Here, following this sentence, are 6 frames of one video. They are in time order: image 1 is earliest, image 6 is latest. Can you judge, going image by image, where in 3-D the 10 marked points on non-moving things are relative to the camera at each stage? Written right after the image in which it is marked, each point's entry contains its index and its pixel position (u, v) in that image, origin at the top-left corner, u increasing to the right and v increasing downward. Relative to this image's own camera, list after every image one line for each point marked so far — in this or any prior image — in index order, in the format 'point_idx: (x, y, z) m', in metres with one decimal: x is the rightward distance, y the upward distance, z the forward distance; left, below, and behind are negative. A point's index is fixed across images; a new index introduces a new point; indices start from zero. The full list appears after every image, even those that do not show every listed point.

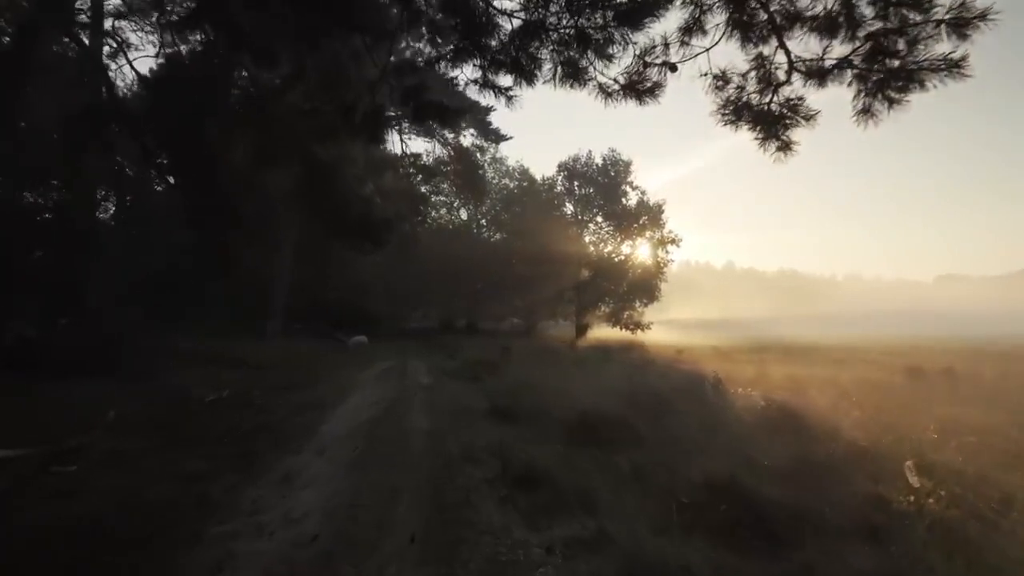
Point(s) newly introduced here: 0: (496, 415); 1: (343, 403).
0: (-0.3, -2.9, +17.1) m
1: (-4.2, -2.9, +19.5) m
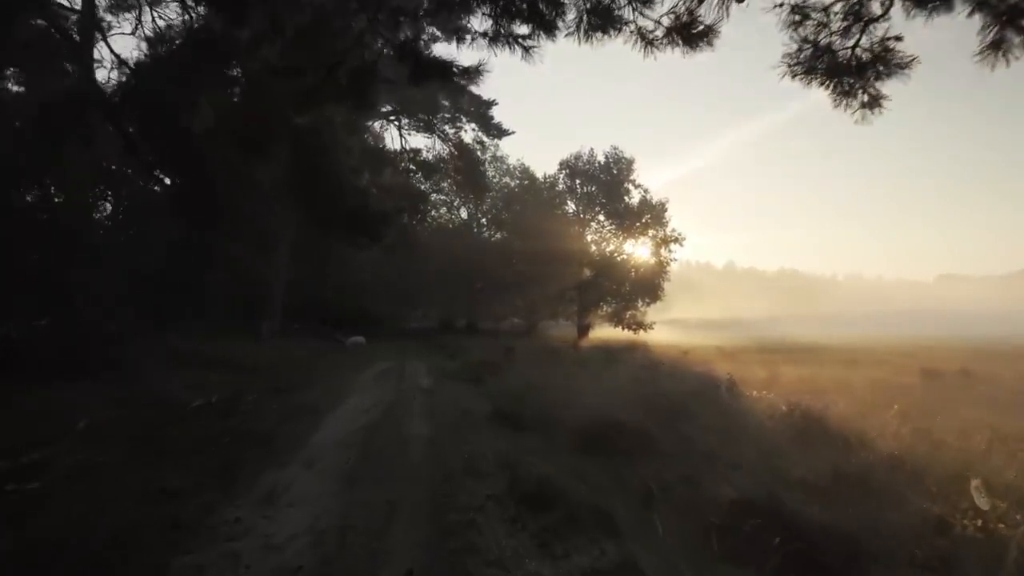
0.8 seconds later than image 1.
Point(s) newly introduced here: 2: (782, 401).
0: (-0.2, -2.9, +16.0) m
1: (-4.1, -2.9, +18.5) m
2: (+6.7, -2.9, +19.2) m
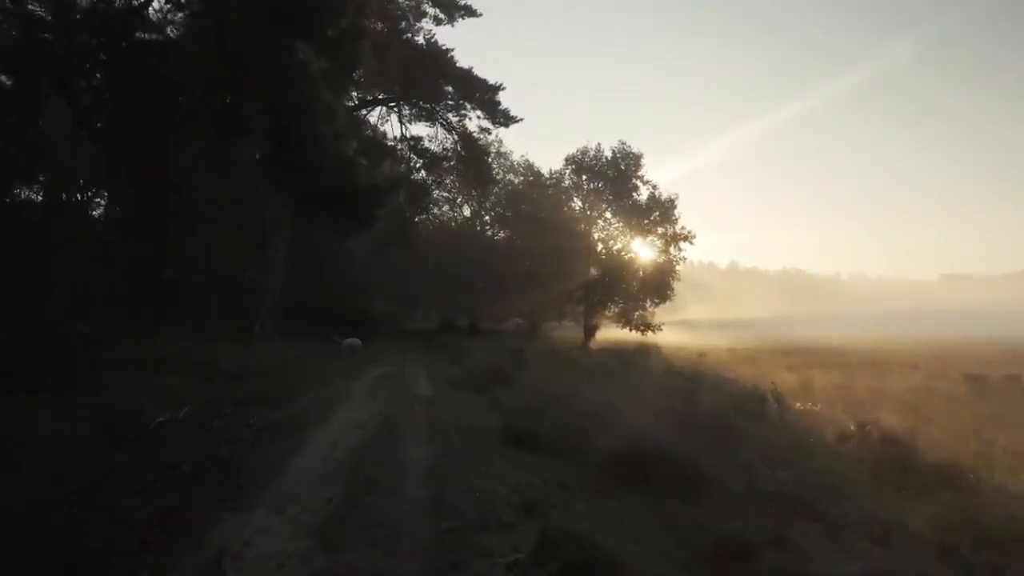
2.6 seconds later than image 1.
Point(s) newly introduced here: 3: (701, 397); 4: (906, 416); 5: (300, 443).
0: (+0.1, -2.8, +13.5) m
1: (-3.8, -2.8, +16.0) m
2: (+7.0, -2.9, +16.7) m
3: (+4.3, -2.6, +18.1) m
4: (+9.7, -3.2, +18.9) m
5: (-3.7, -2.7, +13.4) m
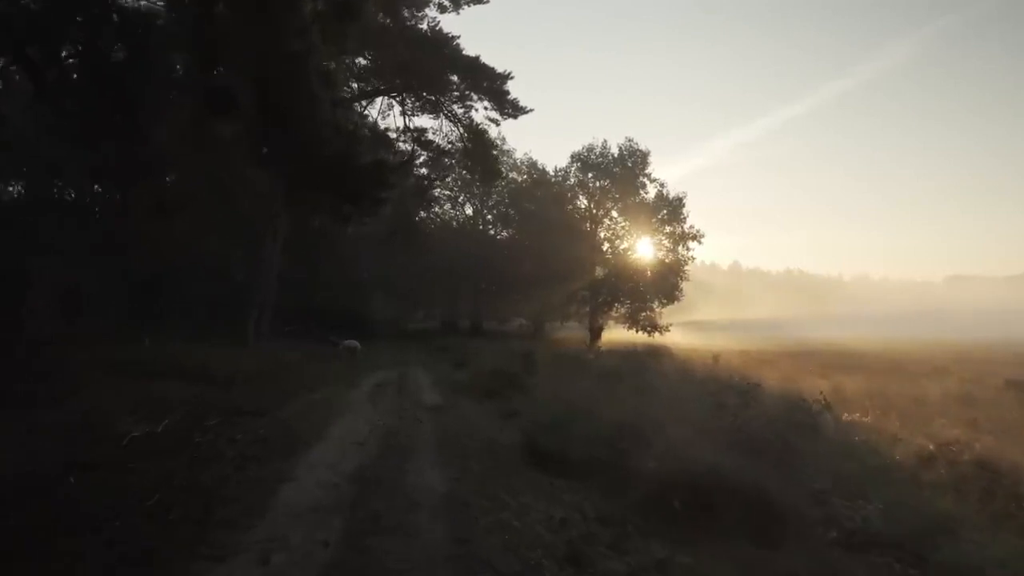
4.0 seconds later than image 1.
0: (+0.5, -2.8, +11.7) m
1: (-3.4, -2.8, +14.2) m
2: (+7.4, -2.8, +14.9) m
3: (+4.7, -2.6, +16.3) m
4: (+10.1, -3.1, +17.1) m
5: (-3.3, -2.7, +11.6) m
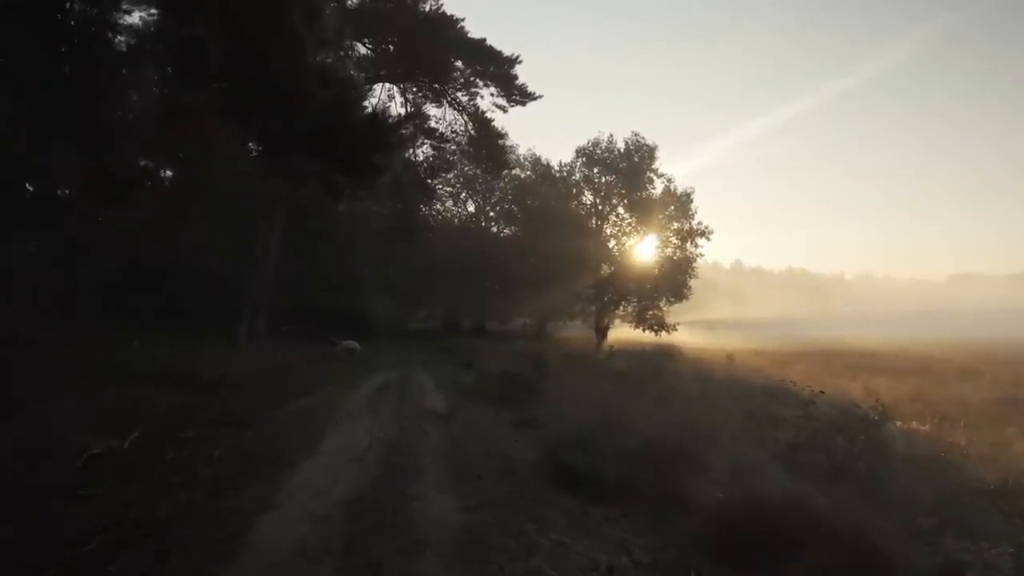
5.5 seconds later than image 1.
0: (+0.8, -2.7, +9.9) m
1: (-3.1, -2.6, +12.4) m
2: (+7.7, -2.7, +13.1) m
3: (+5.0, -2.5, +14.4) m
4: (+10.4, -3.0, +15.3) m
5: (-3.0, -2.6, +9.8) m
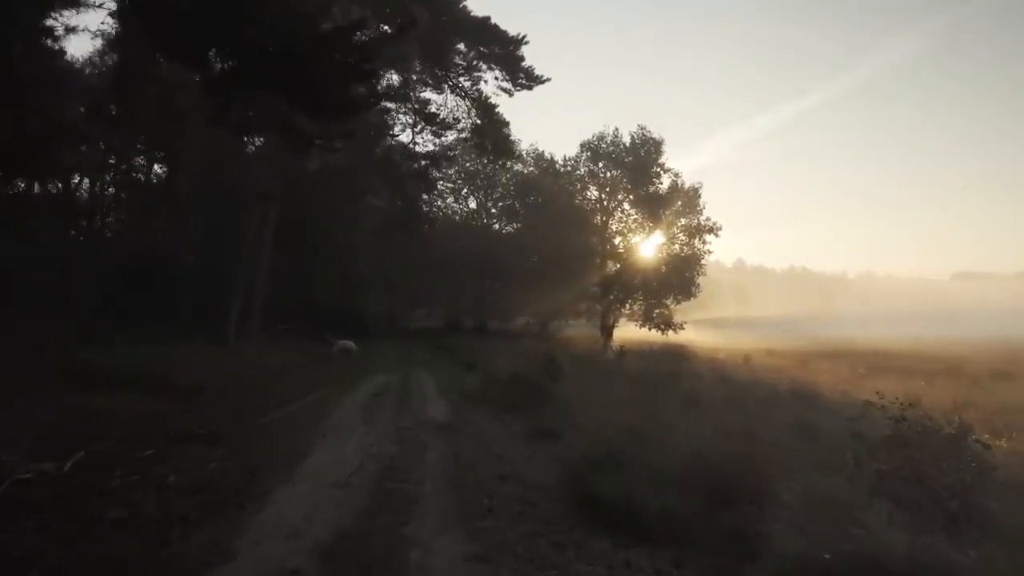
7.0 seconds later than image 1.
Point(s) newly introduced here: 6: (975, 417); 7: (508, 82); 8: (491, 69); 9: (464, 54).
0: (+1.0, -2.5, +7.9) m
1: (-2.9, -2.5, +10.4) m
2: (+8.0, -2.6, +11.1) m
3: (+5.2, -2.3, +12.4) m
4: (+10.6, -2.9, +13.2) m
5: (-2.8, -2.5, +7.8) m
6: (+11.0, -3.0, +17.5) m
7: (0.0, +6.1, +21.1) m
8: (-0.5, +6.5, +21.5) m
9: (-1.2, +6.8, +20.8) m
